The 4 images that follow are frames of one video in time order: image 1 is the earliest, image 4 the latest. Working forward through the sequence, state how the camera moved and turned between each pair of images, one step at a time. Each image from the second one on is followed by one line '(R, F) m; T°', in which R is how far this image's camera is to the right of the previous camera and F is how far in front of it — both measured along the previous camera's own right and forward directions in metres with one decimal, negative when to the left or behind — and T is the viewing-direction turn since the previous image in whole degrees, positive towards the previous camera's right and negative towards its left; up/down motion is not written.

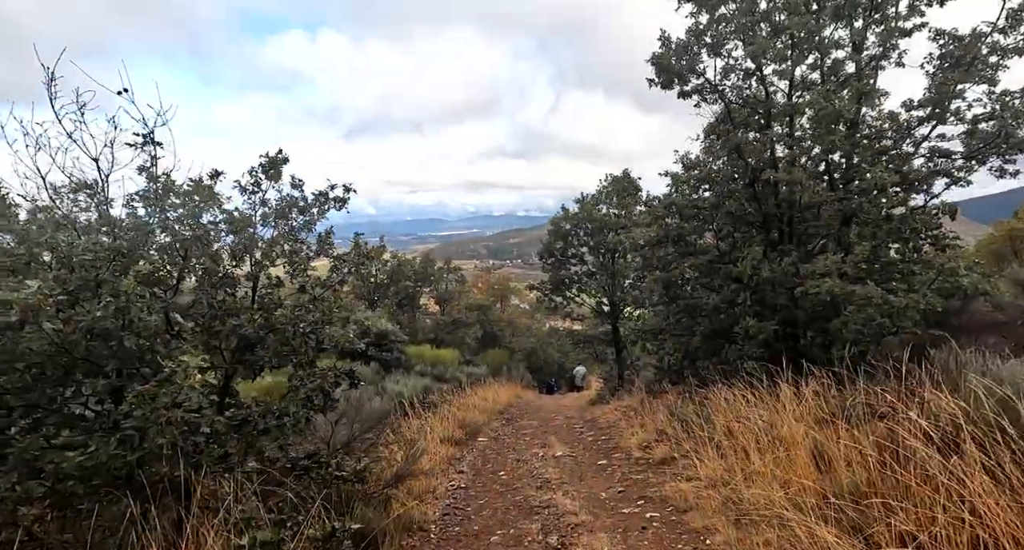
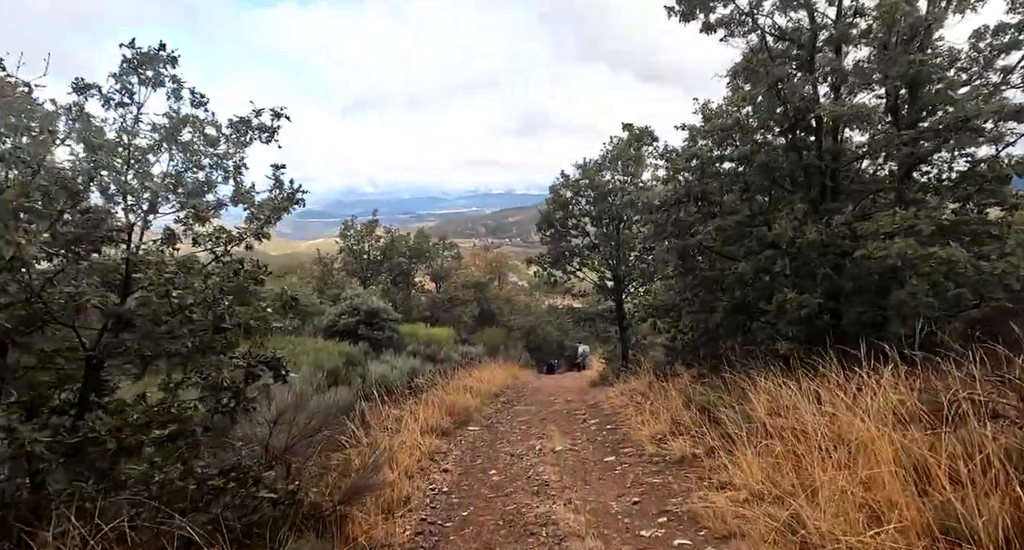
(+0.1, +1.2) m; 0°
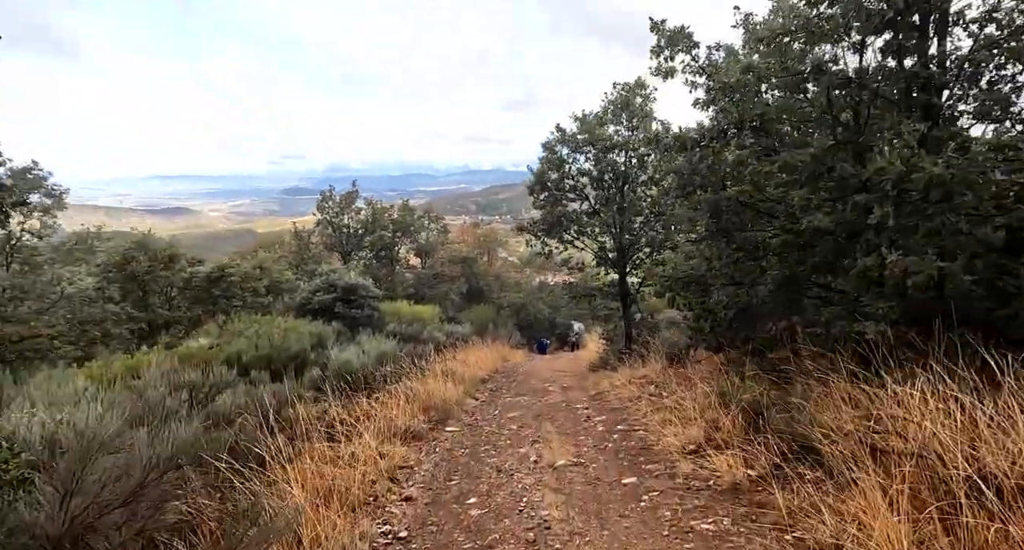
(0.0, +1.8) m; +1°
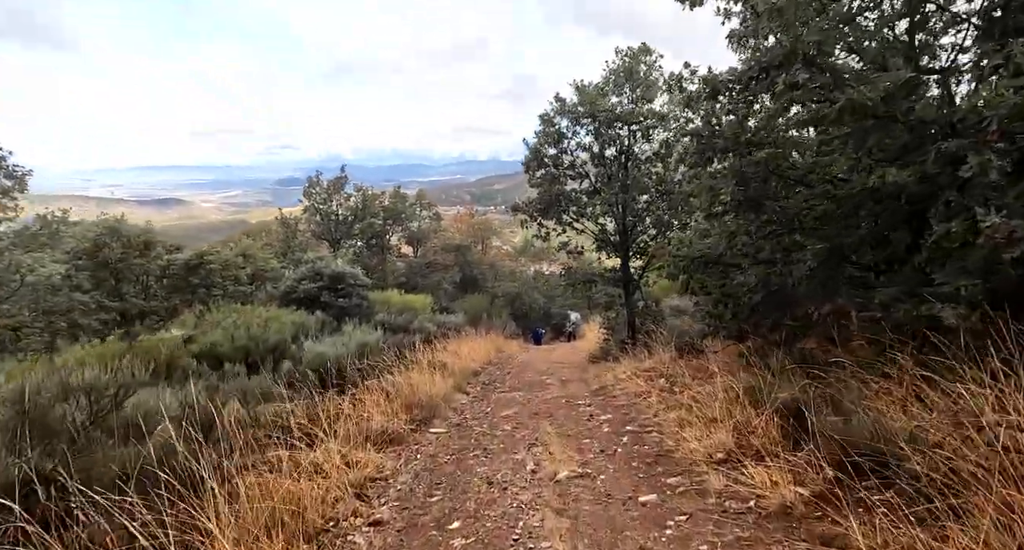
(0.0, +0.9) m; +1°
